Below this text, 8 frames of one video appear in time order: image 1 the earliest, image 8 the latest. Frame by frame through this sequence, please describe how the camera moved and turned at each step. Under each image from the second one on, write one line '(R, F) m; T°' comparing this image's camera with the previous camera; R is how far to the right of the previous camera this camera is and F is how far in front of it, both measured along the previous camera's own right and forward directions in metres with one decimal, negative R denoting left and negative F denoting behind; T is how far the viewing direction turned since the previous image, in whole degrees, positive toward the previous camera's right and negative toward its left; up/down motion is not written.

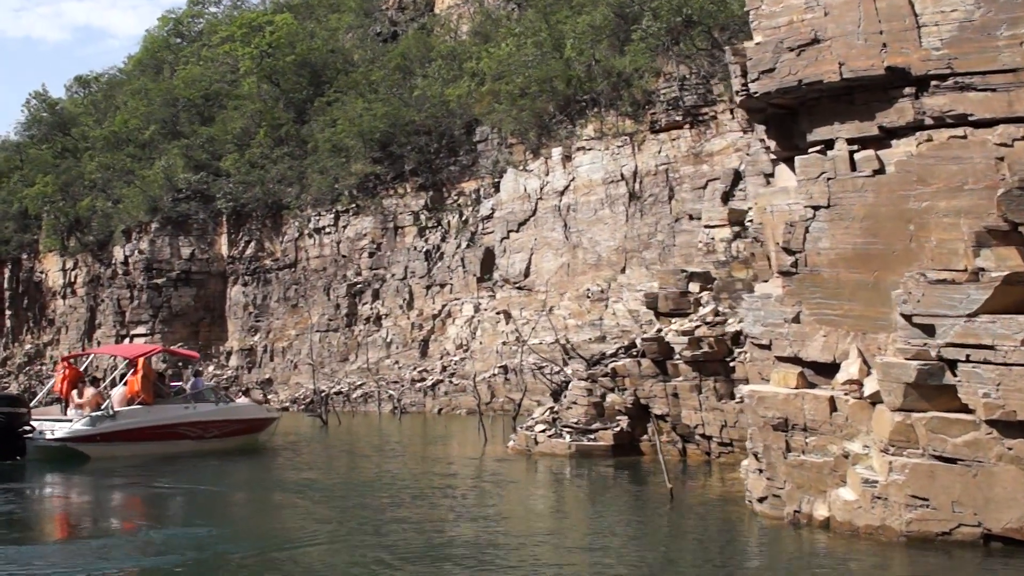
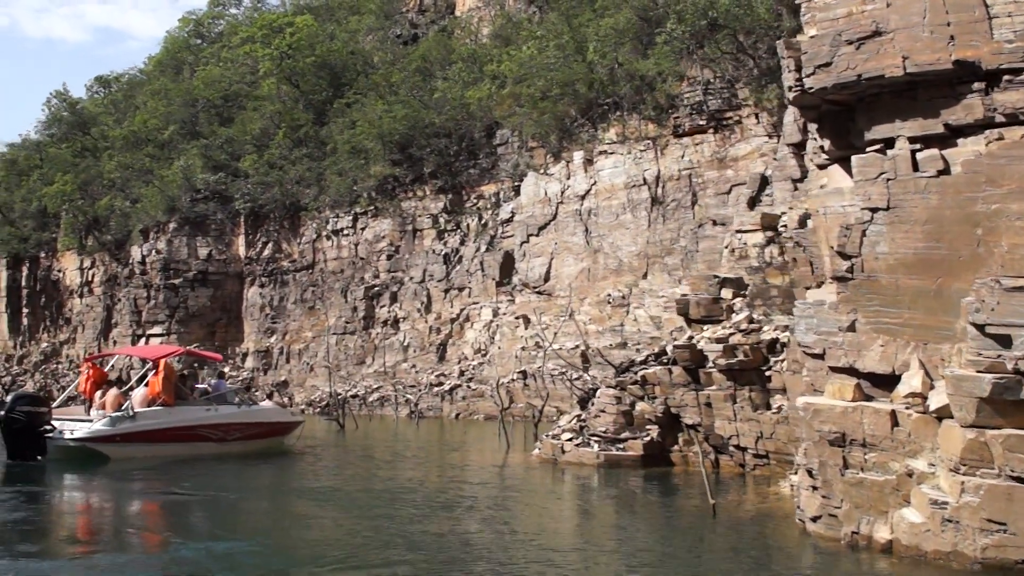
(-0.1, +0.4) m; -1°
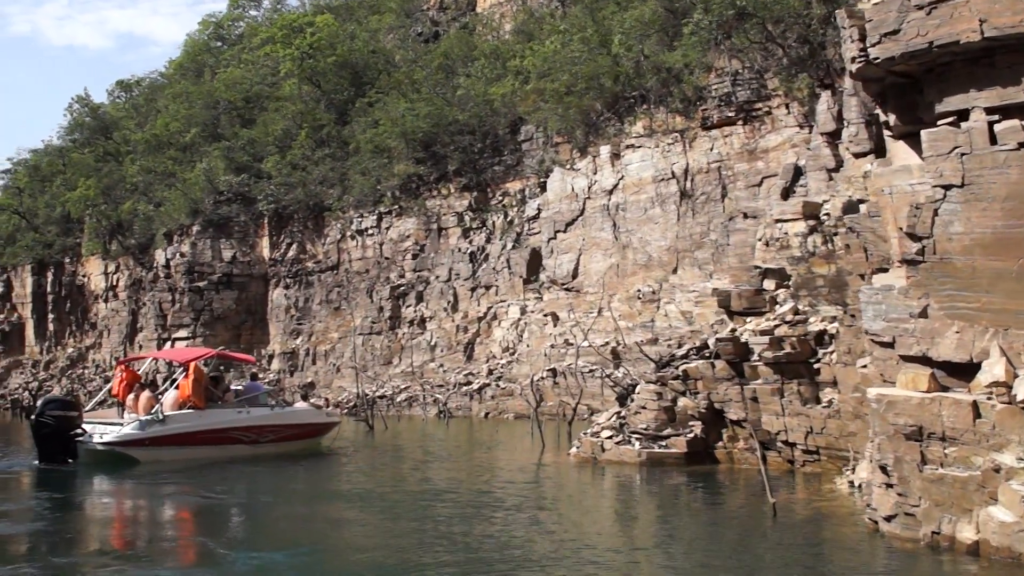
(-0.1, +0.5) m; -1°
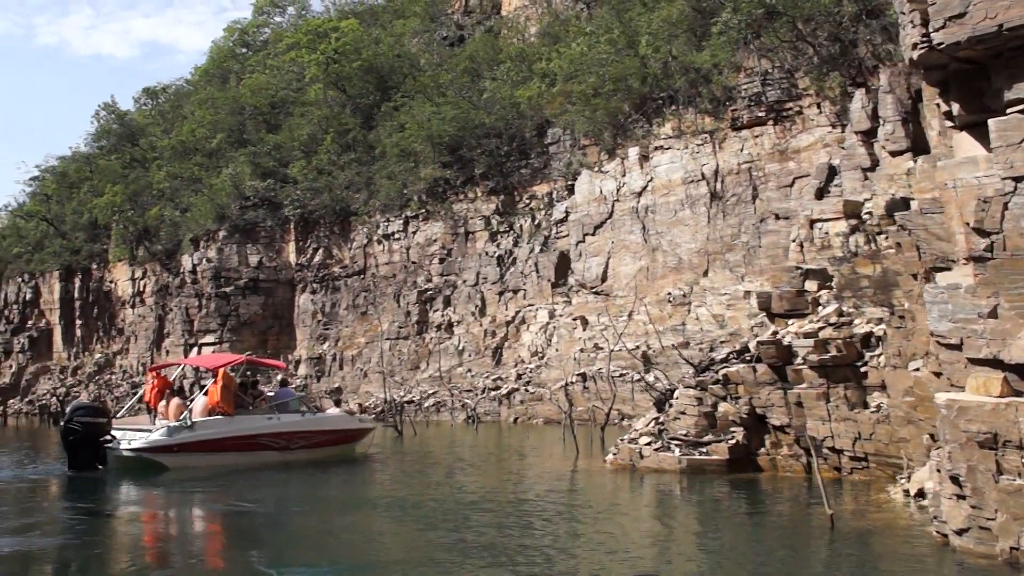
(-0.1, +0.4) m; -1°
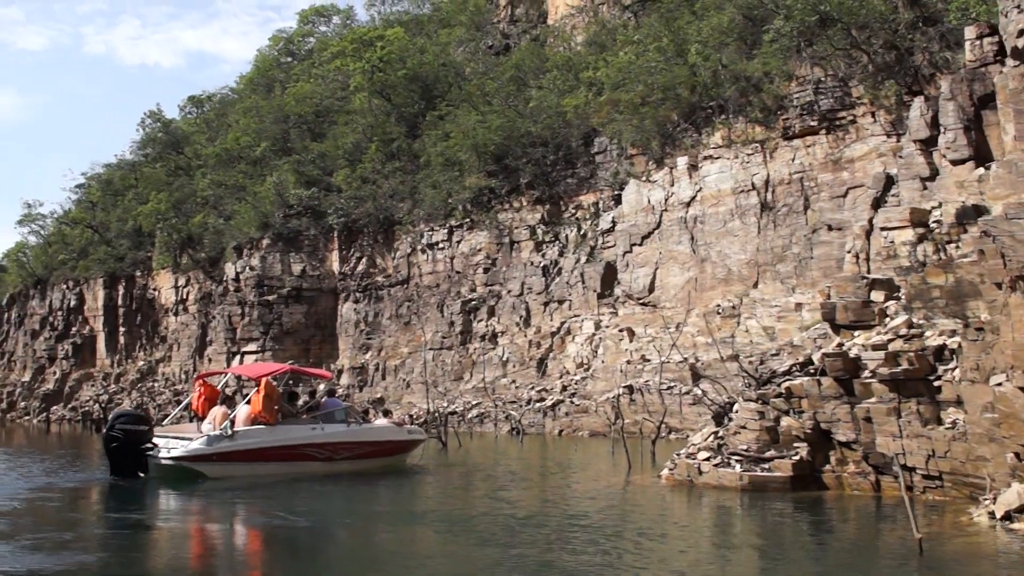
(-0.1, +0.5) m; -2°
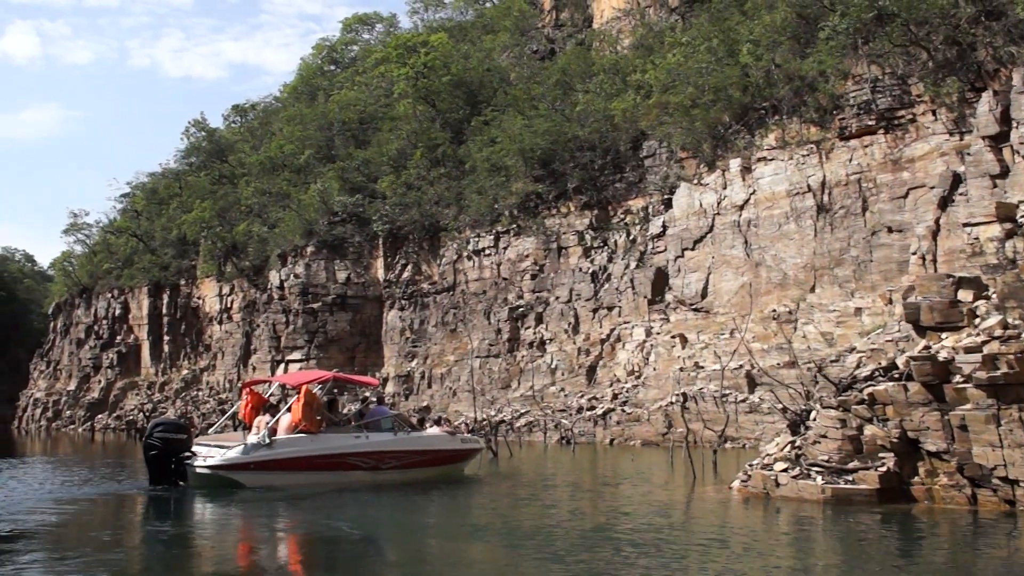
(-0.2, +0.7) m; -2°
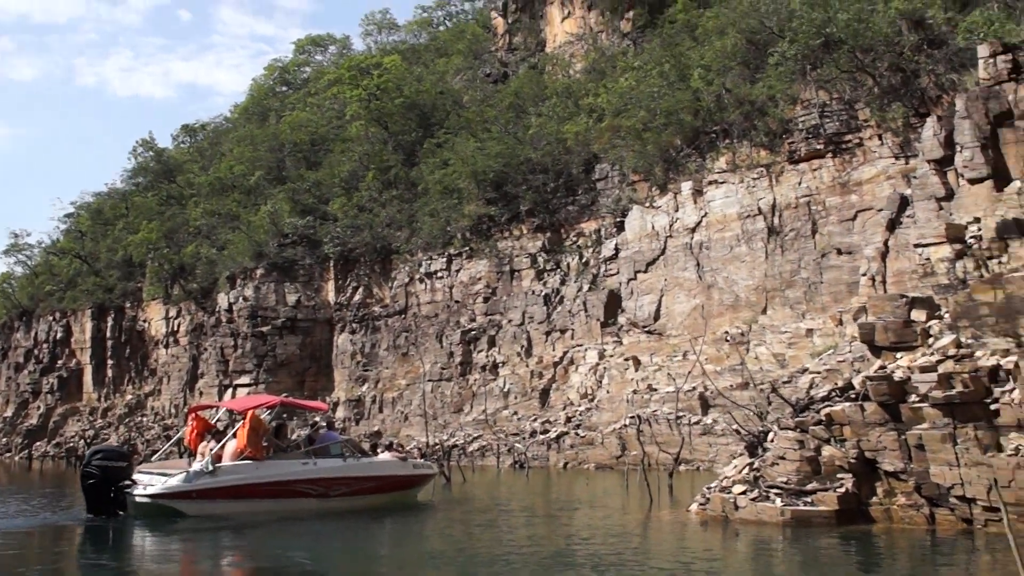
(0.0, +0.1) m; +2°
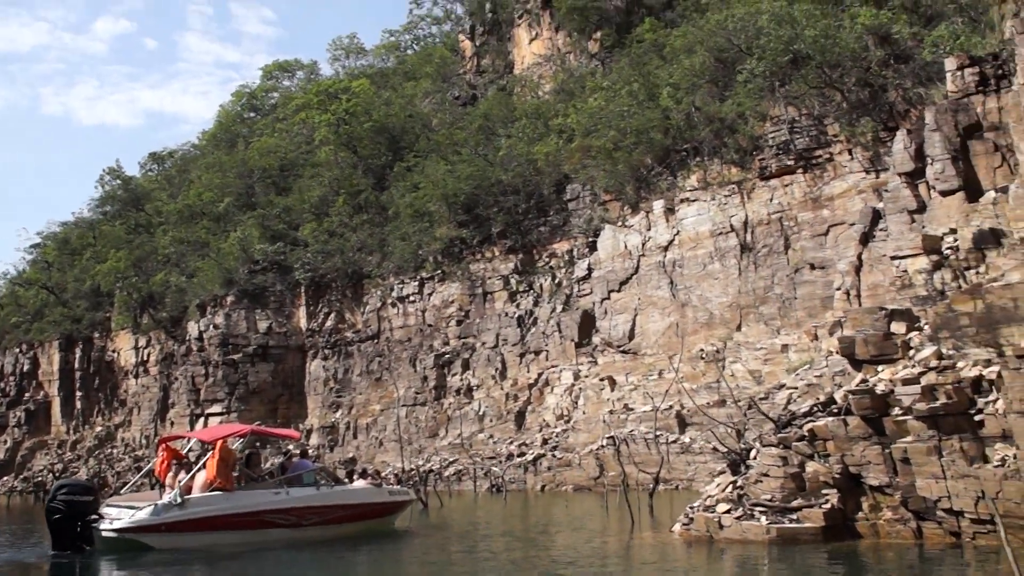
(0.0, +0.2) m; +1°
